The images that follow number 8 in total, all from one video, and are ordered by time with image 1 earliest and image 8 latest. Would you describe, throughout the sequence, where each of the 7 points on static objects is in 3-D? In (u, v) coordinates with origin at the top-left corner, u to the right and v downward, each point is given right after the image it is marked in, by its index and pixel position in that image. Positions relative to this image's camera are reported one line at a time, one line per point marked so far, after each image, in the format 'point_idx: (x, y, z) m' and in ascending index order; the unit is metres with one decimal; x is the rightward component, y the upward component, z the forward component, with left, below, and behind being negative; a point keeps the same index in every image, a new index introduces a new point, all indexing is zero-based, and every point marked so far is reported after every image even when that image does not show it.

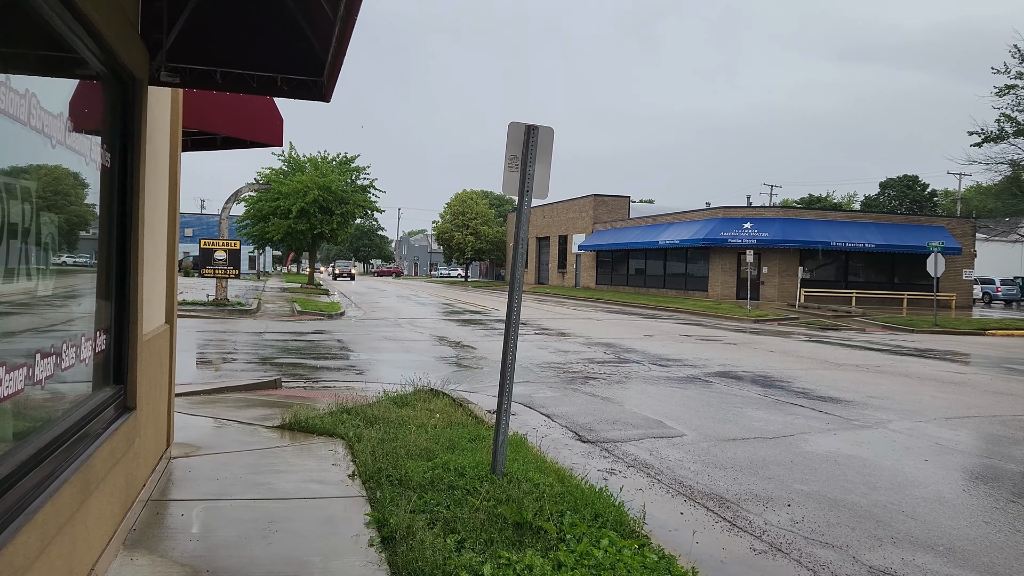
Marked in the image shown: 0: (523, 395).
0: (+0.2, -1.4, +11.2) m
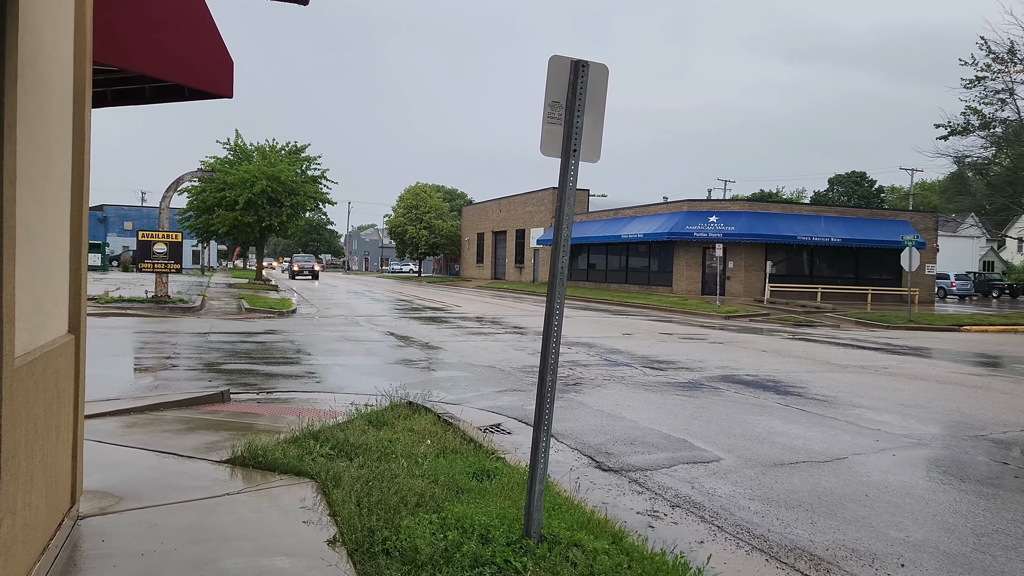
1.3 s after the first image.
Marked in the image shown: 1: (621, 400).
0: (0.0, -1.4, +9.7) m
1: (+1.4, -1.4, +10.3) m
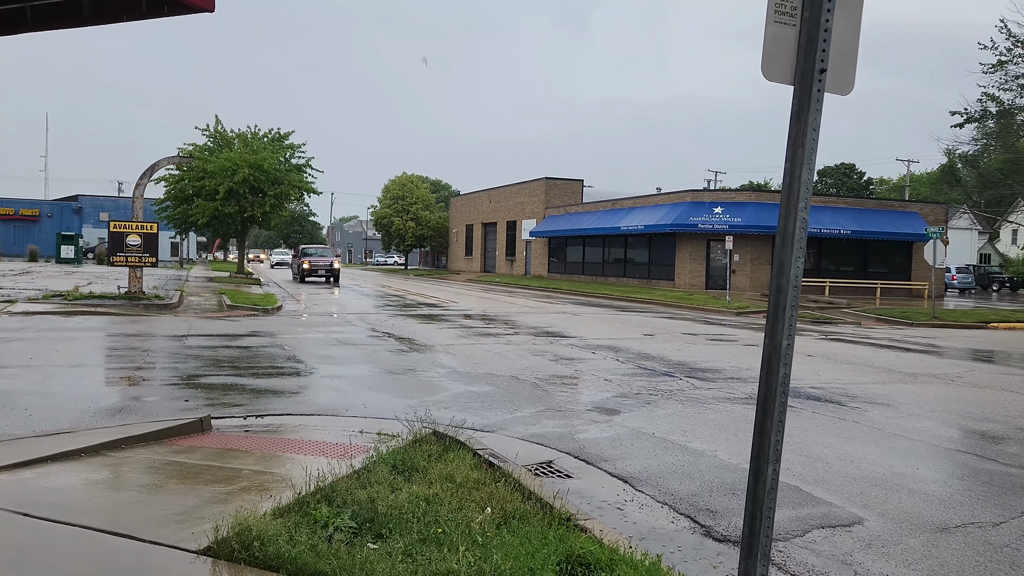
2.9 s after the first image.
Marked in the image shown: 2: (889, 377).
0: (+0.5, -1.4, +8.0) m
1: (+1.8, -1.4, +8.6) m
2: (+5.6, -1.3, +12.1) m
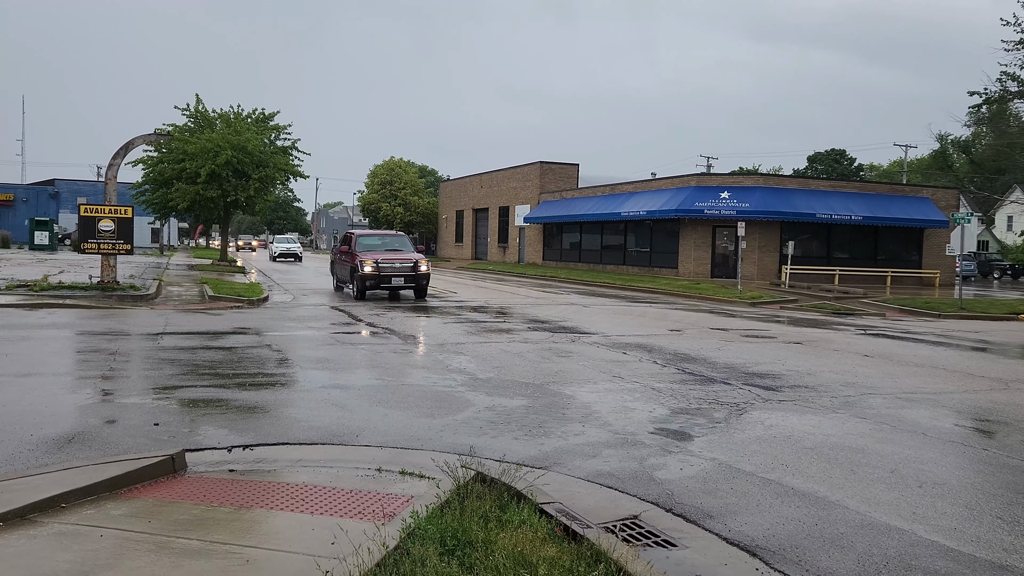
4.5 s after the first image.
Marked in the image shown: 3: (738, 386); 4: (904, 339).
0: (+0.9, -1.4, +6.3) m
1: (+2.2, -1.4, +6.9) m
2: (+5.9, -1.2, +10.5) m
3: (+2.8, -1.2, +10.1) m
4: (+7.8, -1.0, +16.4) m
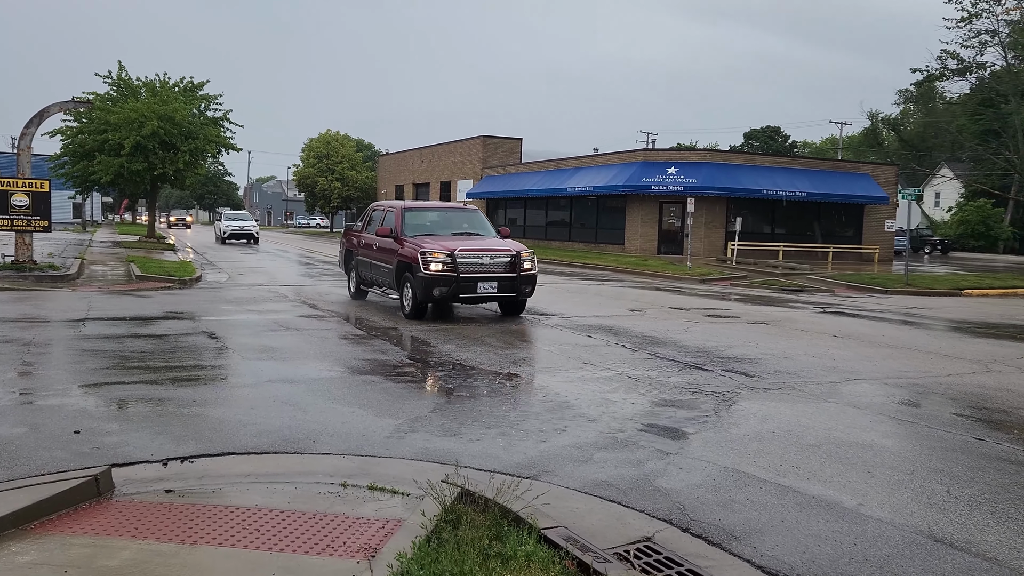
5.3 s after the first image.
0: (+0.8, -1.3, +5.6) m
1: (+2.1, -1.2, +6.3) m
2: (+5.5, -1.0, +10.2) m
3: (+2.4, -1.0, +9.6) m
4: (+7.0, -0.6, +16.2) m
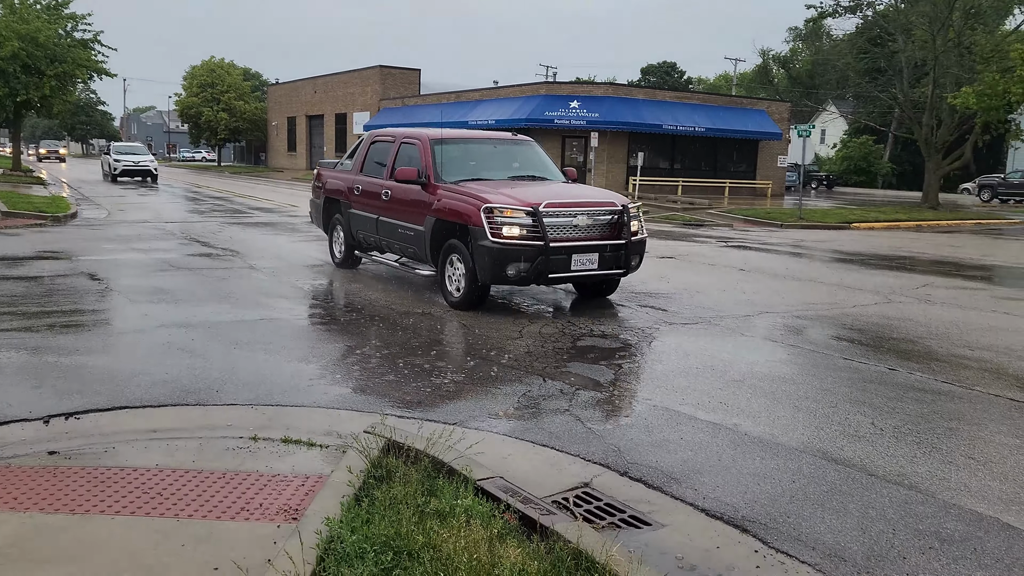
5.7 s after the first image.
0: (+0.3, -0.9, +5.4) m
1: (+1.5, -0.7, +6.3) m
2: (+4.4, -0.1, +10.5) m
3: (+1.4, -0.2, +9.5) m
4: (+5.1, +0.7, +16.6) m
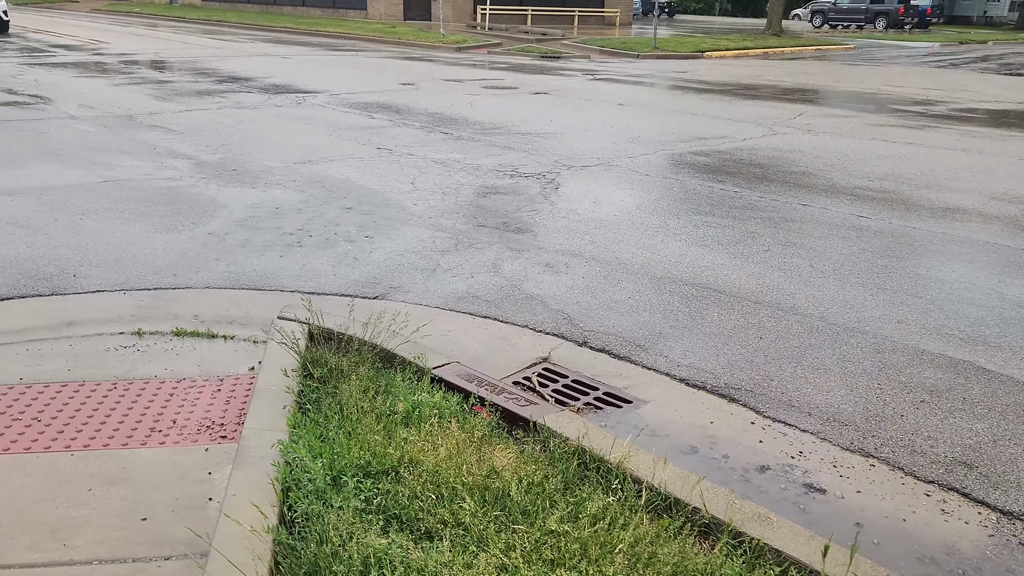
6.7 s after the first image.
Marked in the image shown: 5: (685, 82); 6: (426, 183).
0: (-0.1, 0.0, +4.9) m
1: (+0.8, +0.4, +5.9) m
2: (+2.9, +2.0, +10.3) m
3: (+0.1, +1.5, +8.9) m
4: (+2.4, +4.0, +16.2) m
5: (+4.0, +4.6, +18.5) m
6: (-0.7, +1.0, +7.6) m
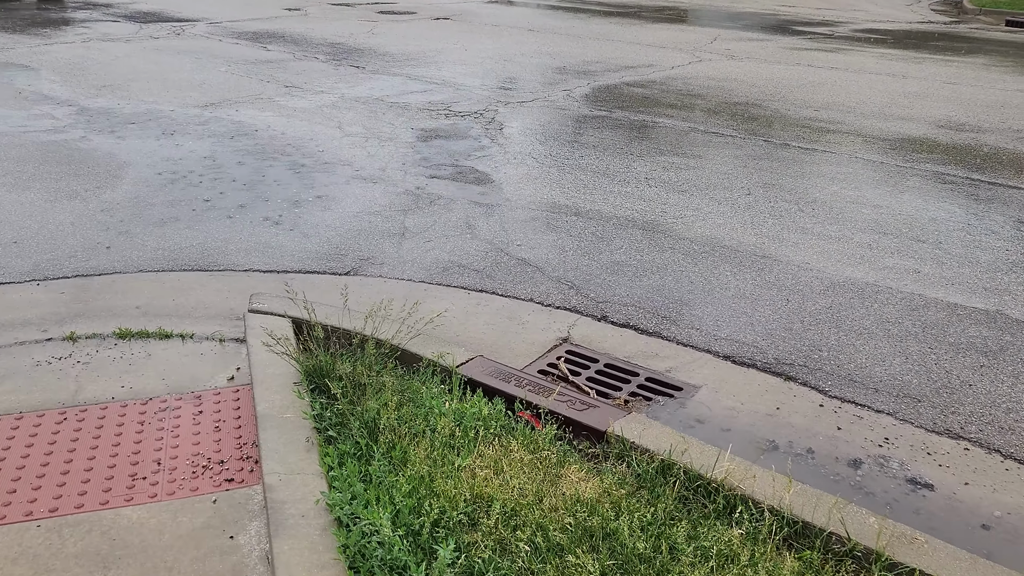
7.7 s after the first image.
0: (-0.2, +0.2, +4.3) m
1: (+0.6, +0.7, +5.4) m
2: (+1.9, +2.8, +10.0) m
3: (-0.6, +2.0, +8.2) m
4: (+0.5, +5.3, +15.5) m
5: (+1.7, +6.2, +17.9) m
6: (-1.2, +1.4, +6.8) m
